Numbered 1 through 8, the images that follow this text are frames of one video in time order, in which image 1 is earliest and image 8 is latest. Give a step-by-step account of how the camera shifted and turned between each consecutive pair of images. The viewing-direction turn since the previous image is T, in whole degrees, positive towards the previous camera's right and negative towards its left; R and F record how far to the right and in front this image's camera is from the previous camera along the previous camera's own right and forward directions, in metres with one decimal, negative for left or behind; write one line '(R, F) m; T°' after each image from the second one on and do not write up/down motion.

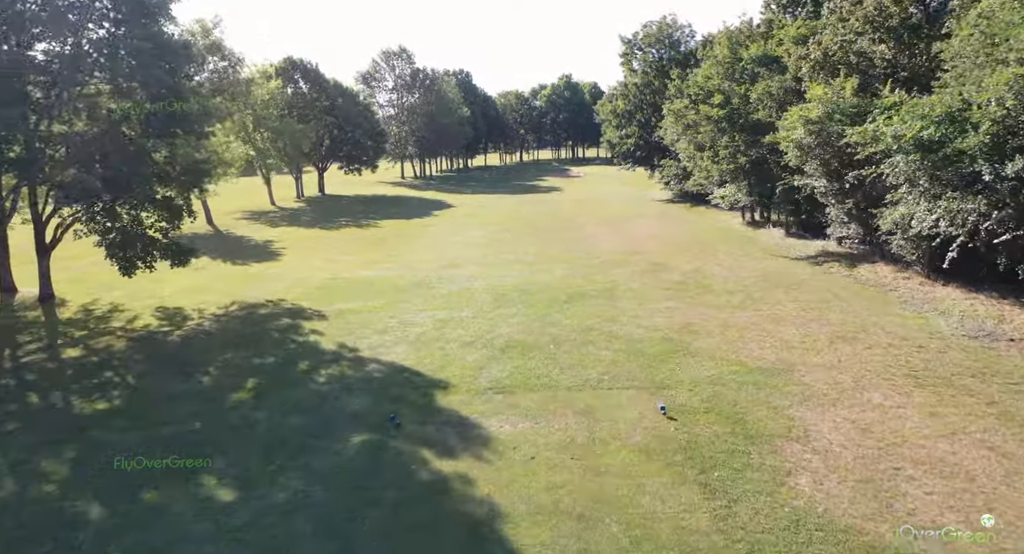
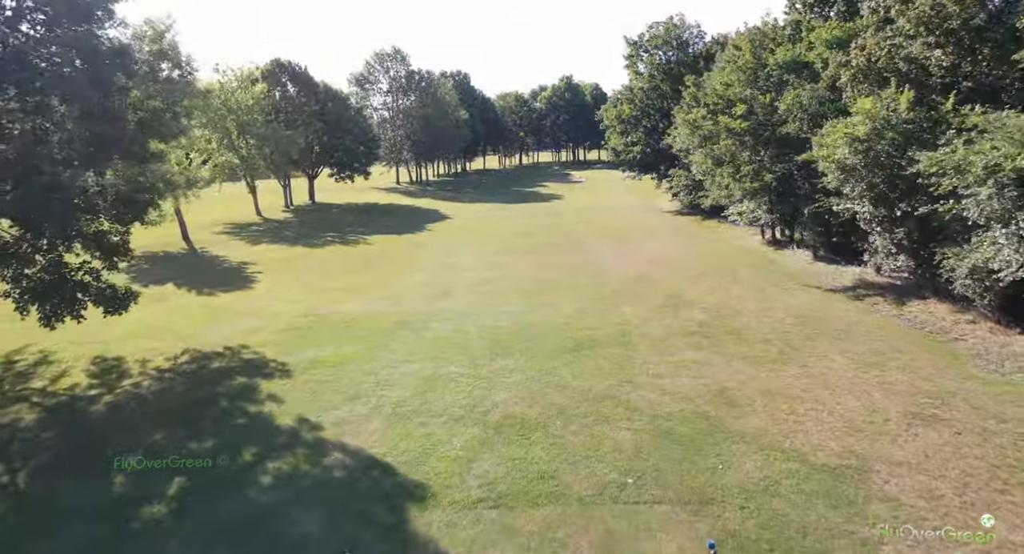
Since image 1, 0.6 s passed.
(0.0, +2.9) m; 0°
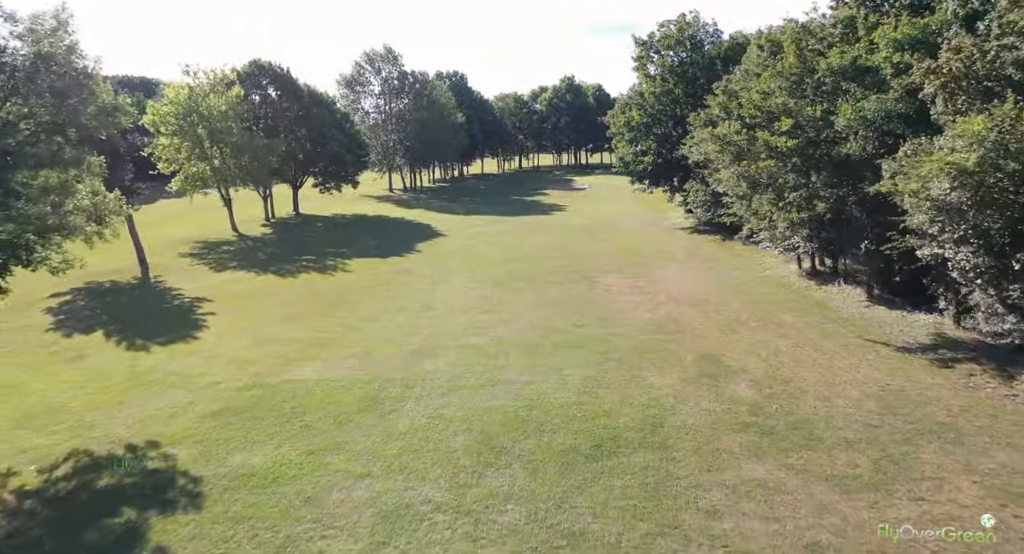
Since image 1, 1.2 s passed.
(+0.1, +4.3) m; 0°
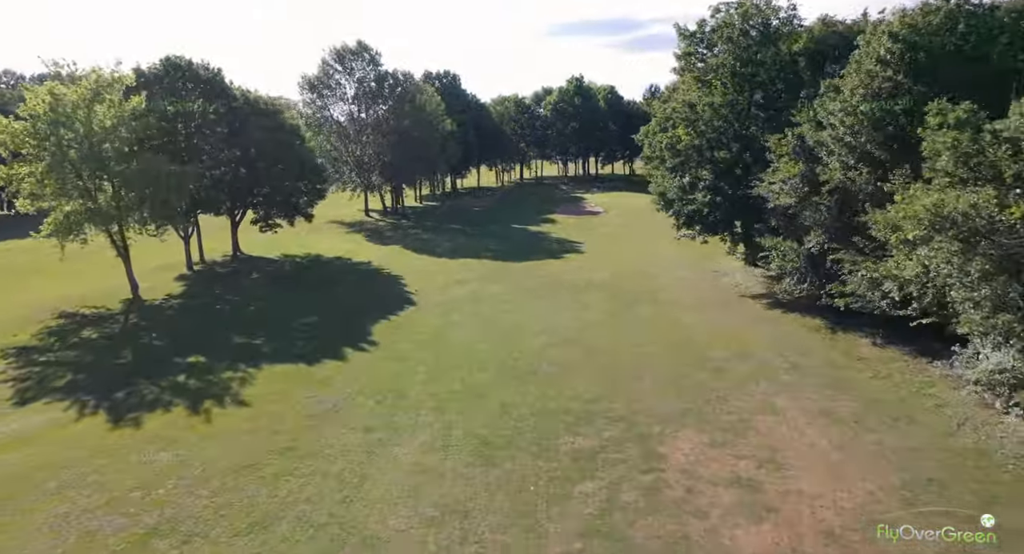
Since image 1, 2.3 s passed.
(+0.1, +13.1) m; 0°
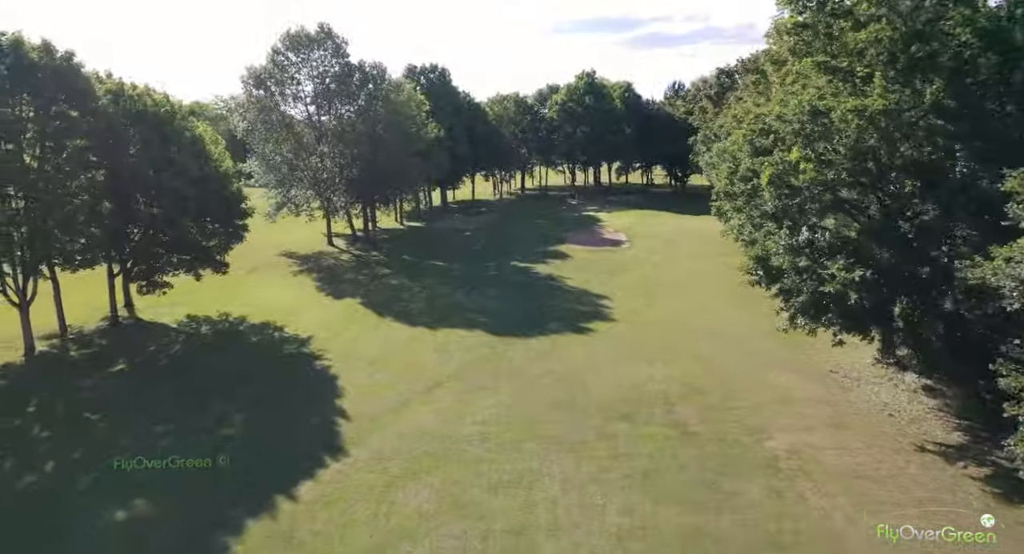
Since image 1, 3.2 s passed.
(0.0, +14.1) m; 0°
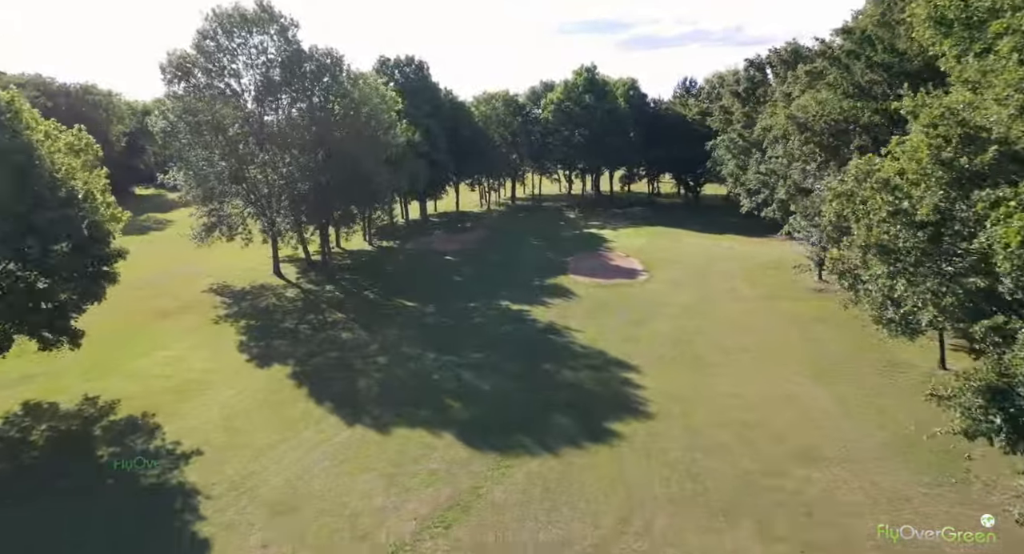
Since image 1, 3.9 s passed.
(0.0, +10.6) m; +1°
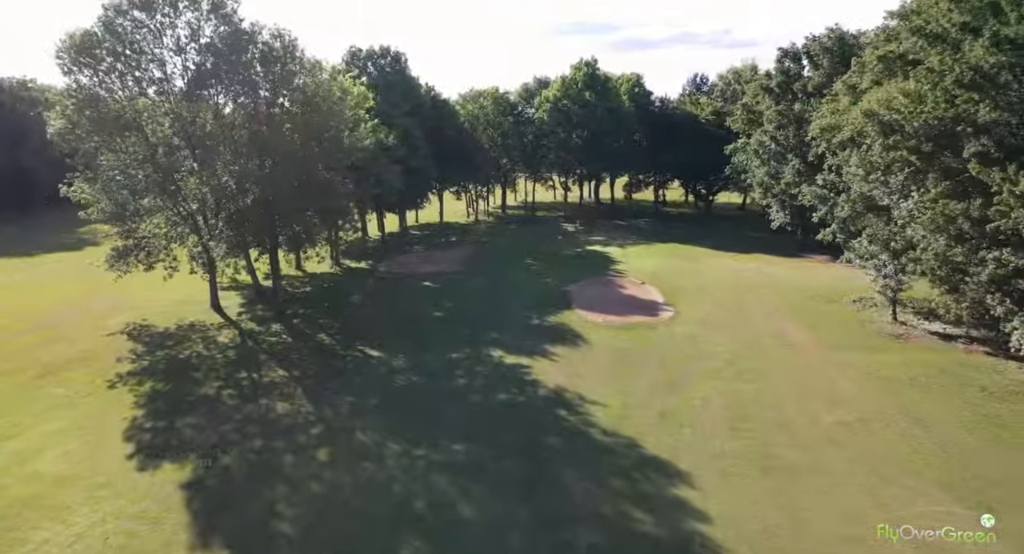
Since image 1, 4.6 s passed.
(-0.2, +8.5) m; +1°
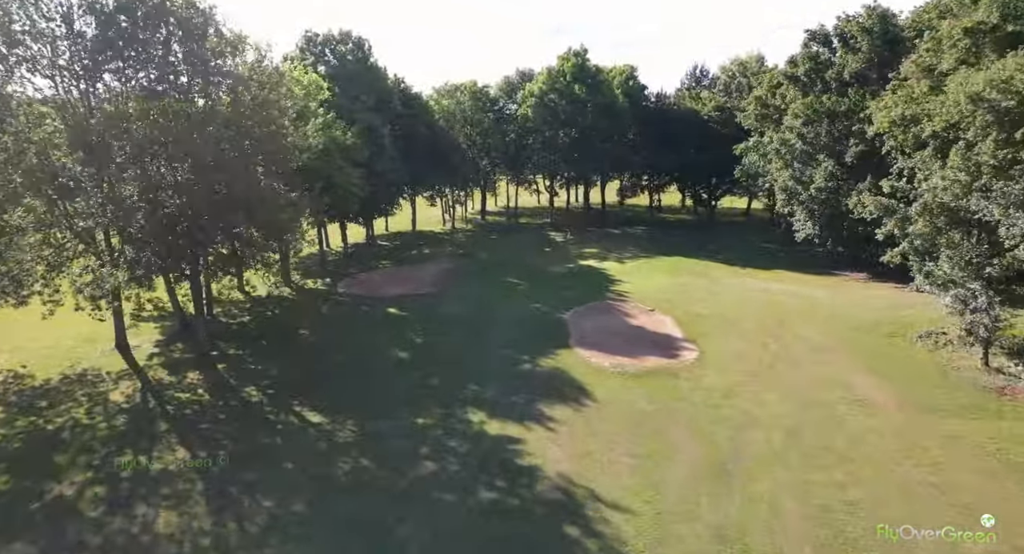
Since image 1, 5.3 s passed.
(-0.2, +7.3) m; +2°
